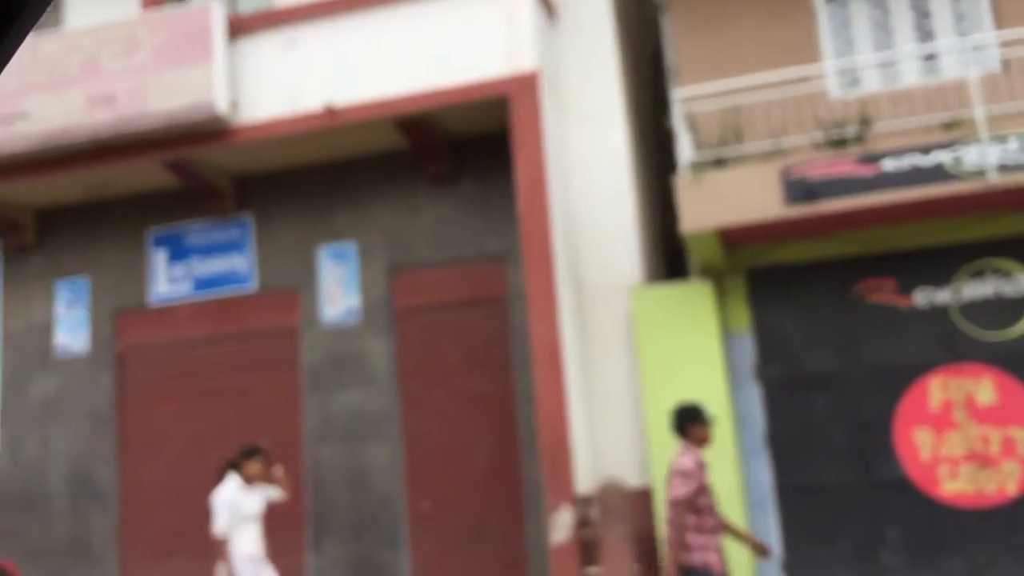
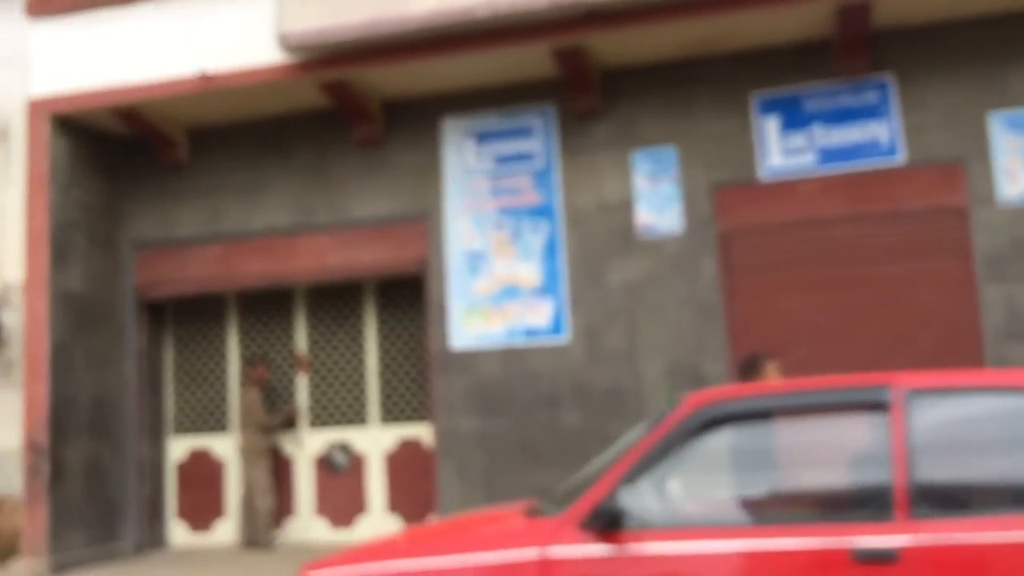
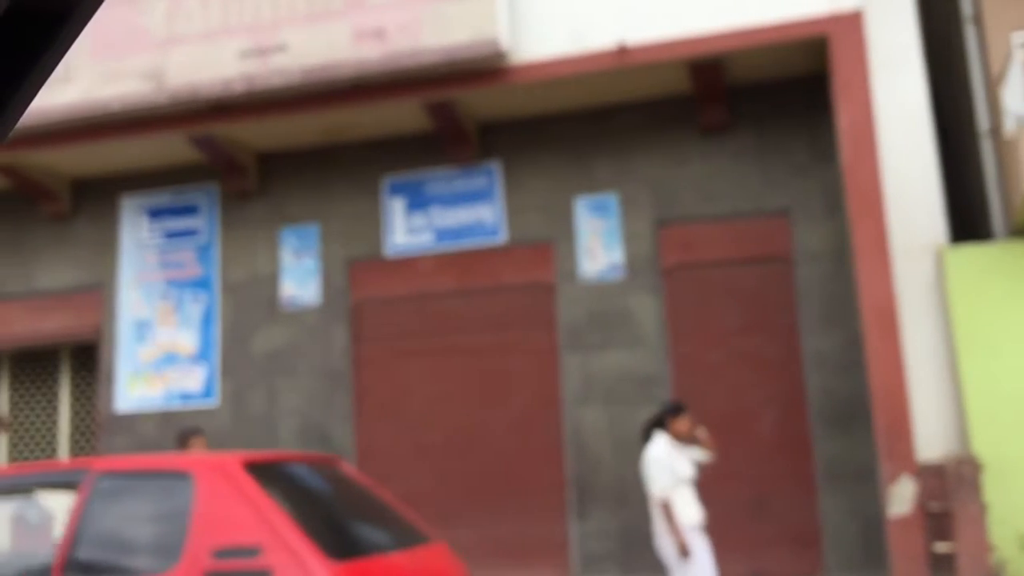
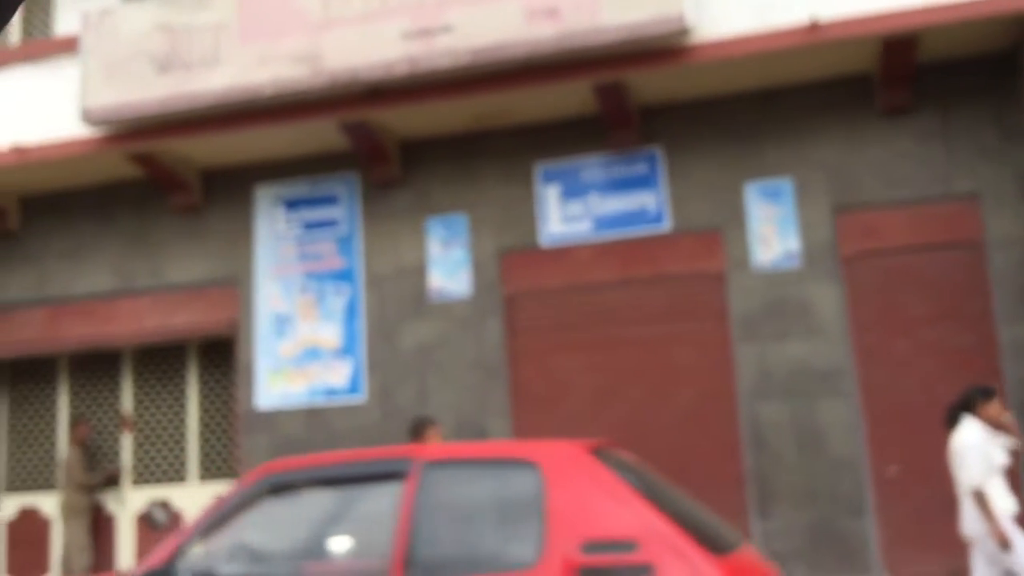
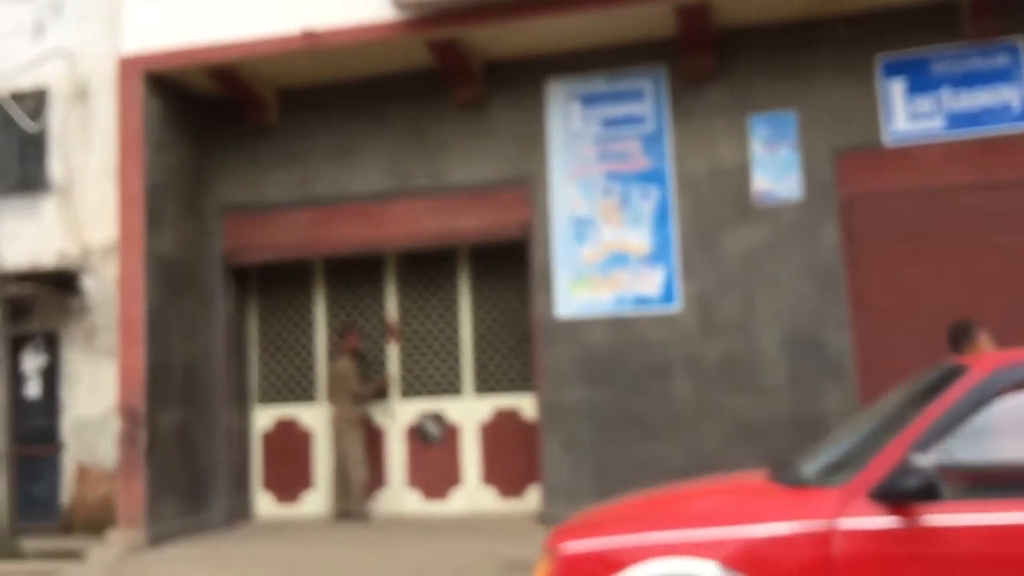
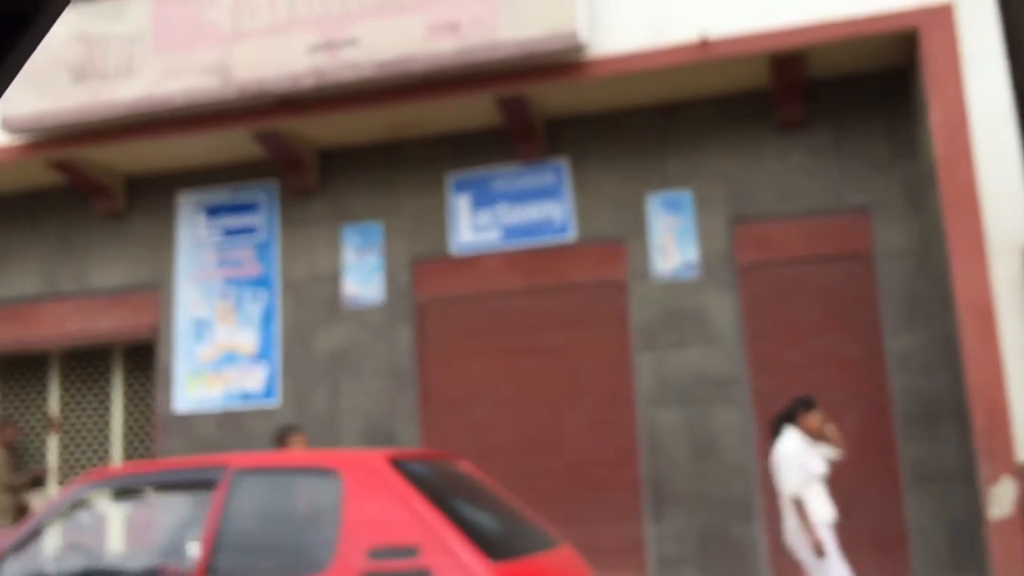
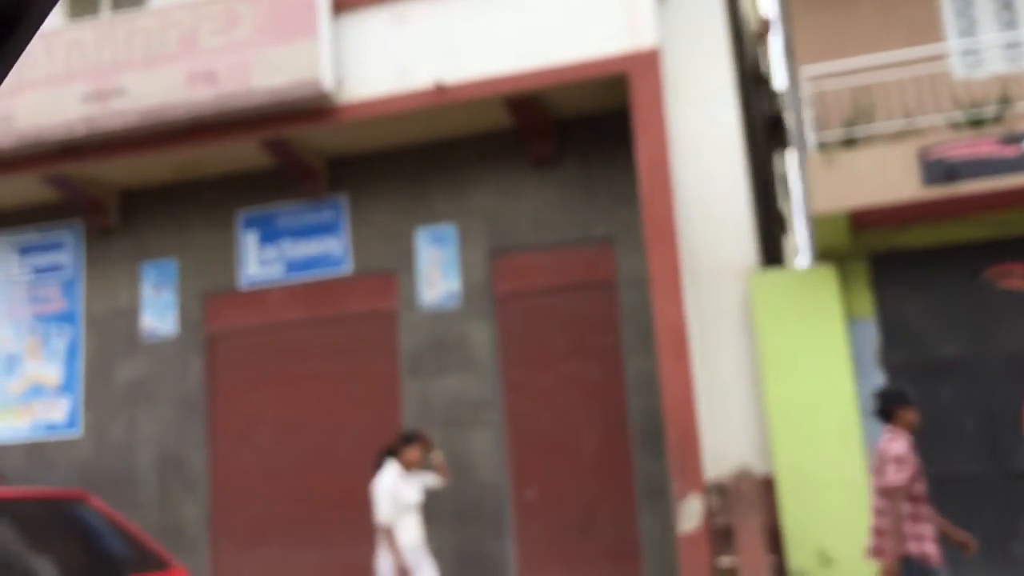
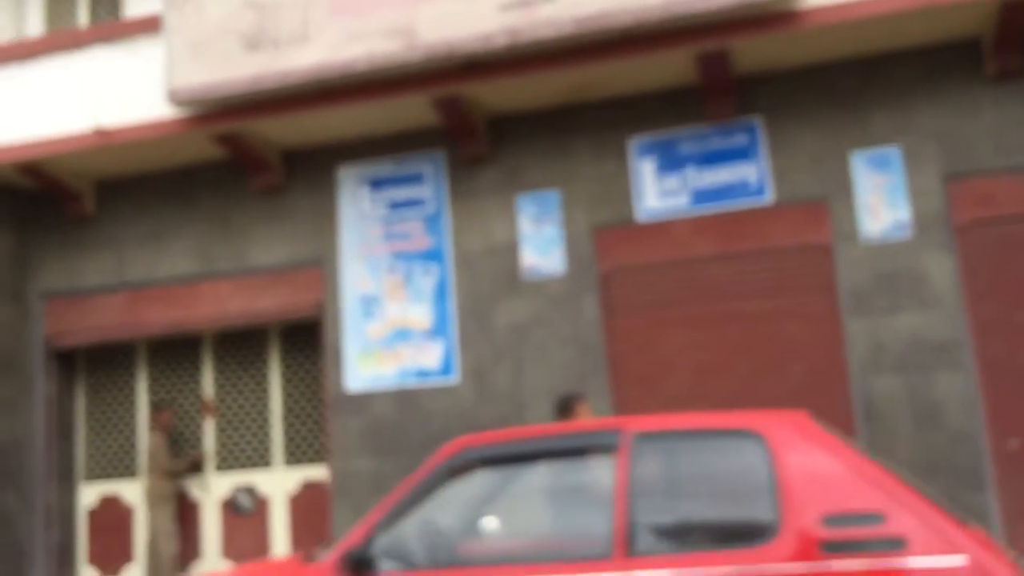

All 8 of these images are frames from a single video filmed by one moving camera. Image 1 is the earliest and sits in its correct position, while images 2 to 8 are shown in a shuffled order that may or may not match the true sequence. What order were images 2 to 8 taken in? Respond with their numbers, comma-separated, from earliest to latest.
7, 3, 6, 4, 8, 2, 5
